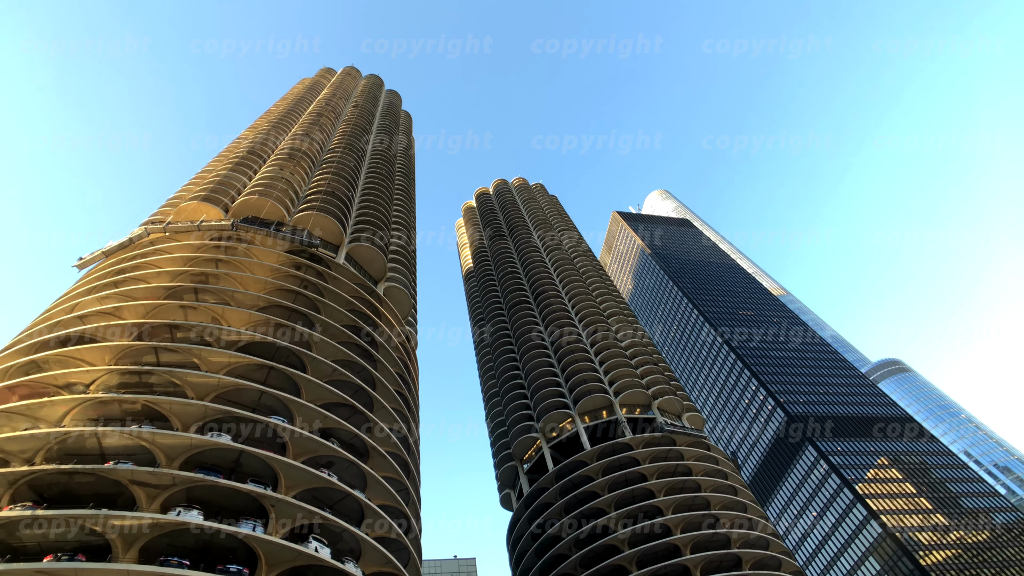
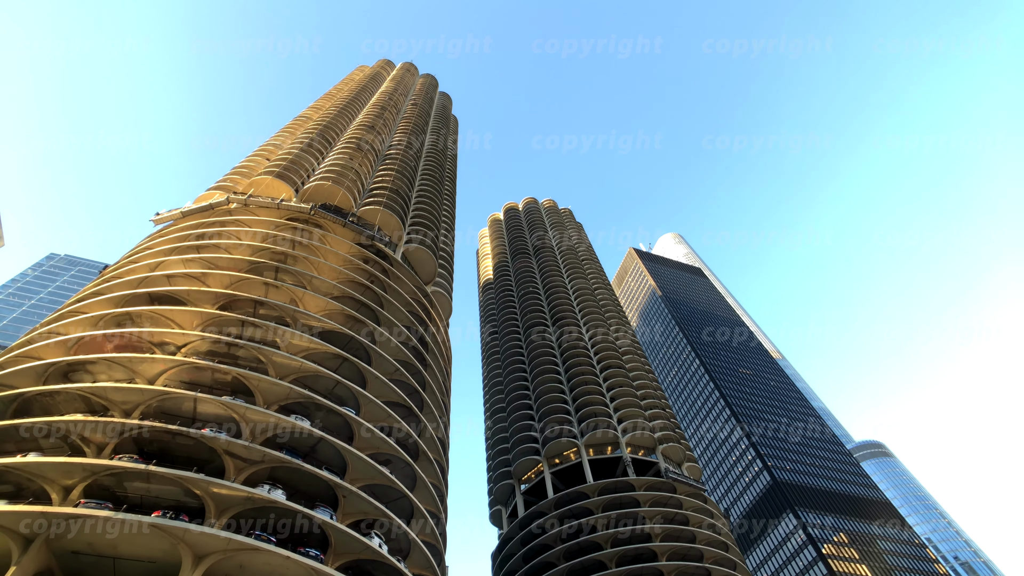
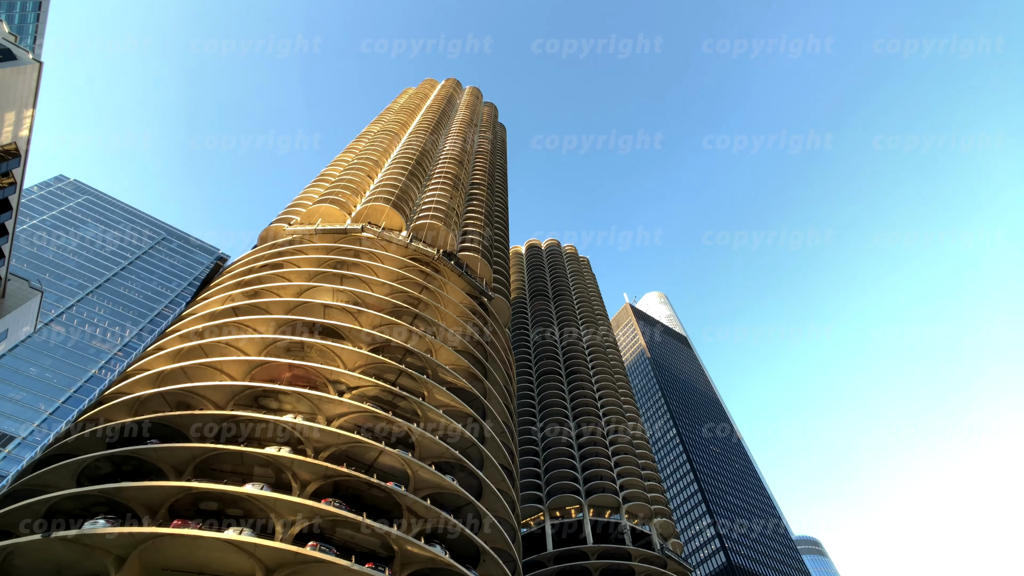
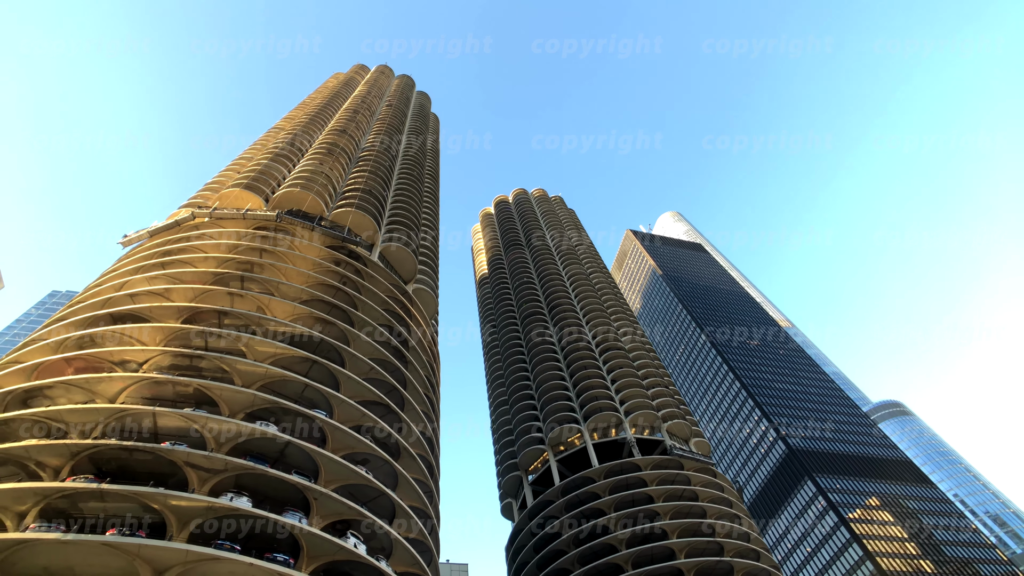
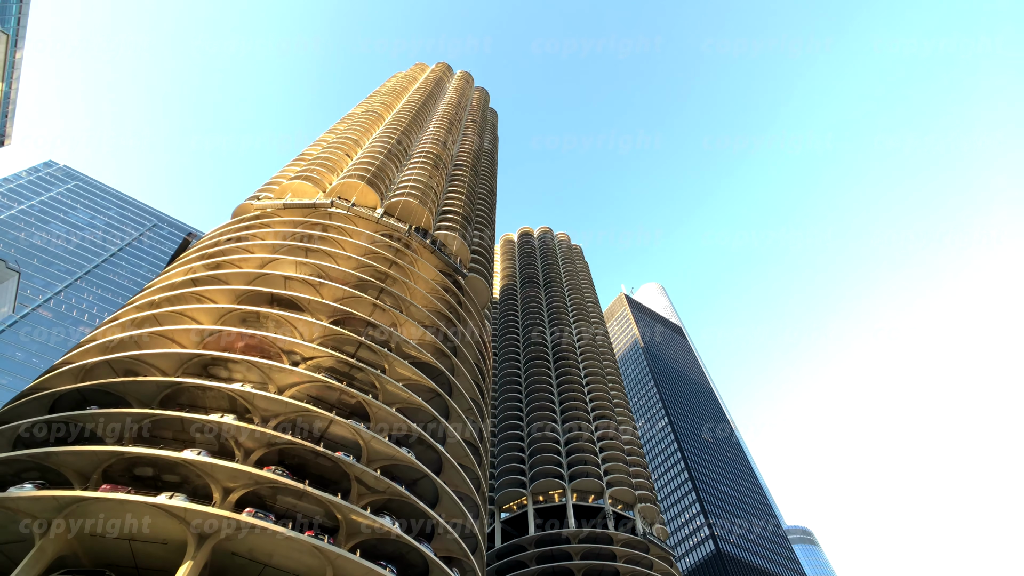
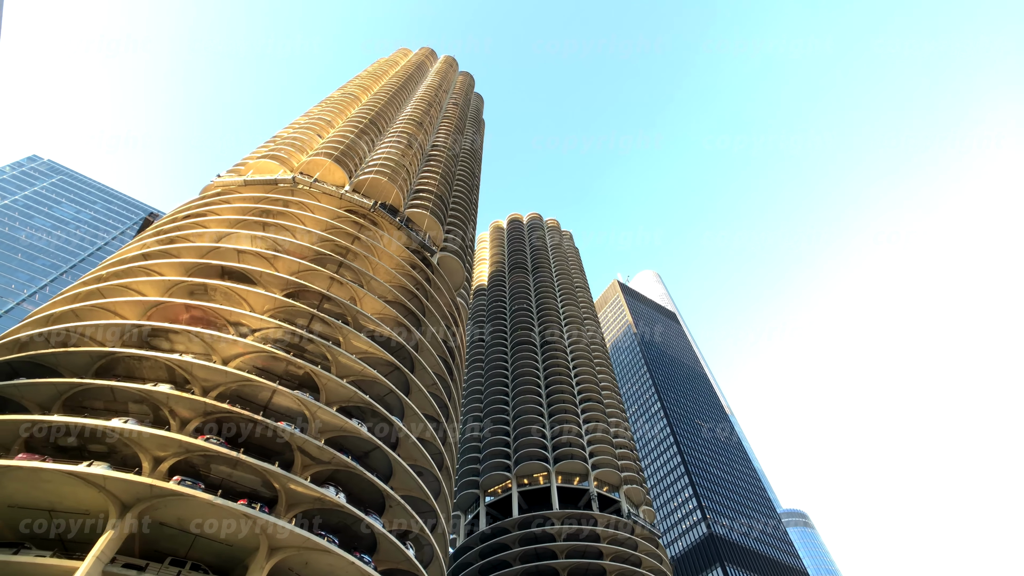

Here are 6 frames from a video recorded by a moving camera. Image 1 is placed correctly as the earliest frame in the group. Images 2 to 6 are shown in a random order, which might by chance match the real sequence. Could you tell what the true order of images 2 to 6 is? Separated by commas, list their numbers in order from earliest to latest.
4, 2, 6, 5, 3
